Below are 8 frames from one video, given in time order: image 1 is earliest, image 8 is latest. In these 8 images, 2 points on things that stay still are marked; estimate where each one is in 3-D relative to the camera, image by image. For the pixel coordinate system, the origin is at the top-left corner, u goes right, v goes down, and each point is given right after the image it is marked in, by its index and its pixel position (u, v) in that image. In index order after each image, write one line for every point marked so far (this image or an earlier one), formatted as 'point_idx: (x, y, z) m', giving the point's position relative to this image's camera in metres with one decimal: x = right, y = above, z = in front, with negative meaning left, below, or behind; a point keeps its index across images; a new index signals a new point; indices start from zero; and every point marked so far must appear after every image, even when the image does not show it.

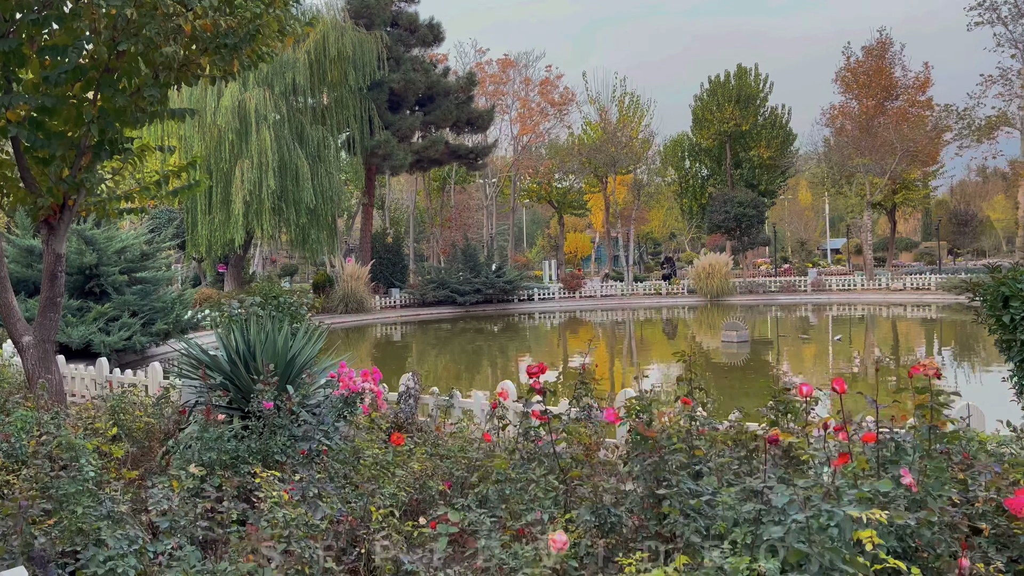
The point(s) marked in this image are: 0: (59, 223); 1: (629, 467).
0: (-3.0, +0.4, +5.4) m
1: (+0.4, -0.5, +2.5) m
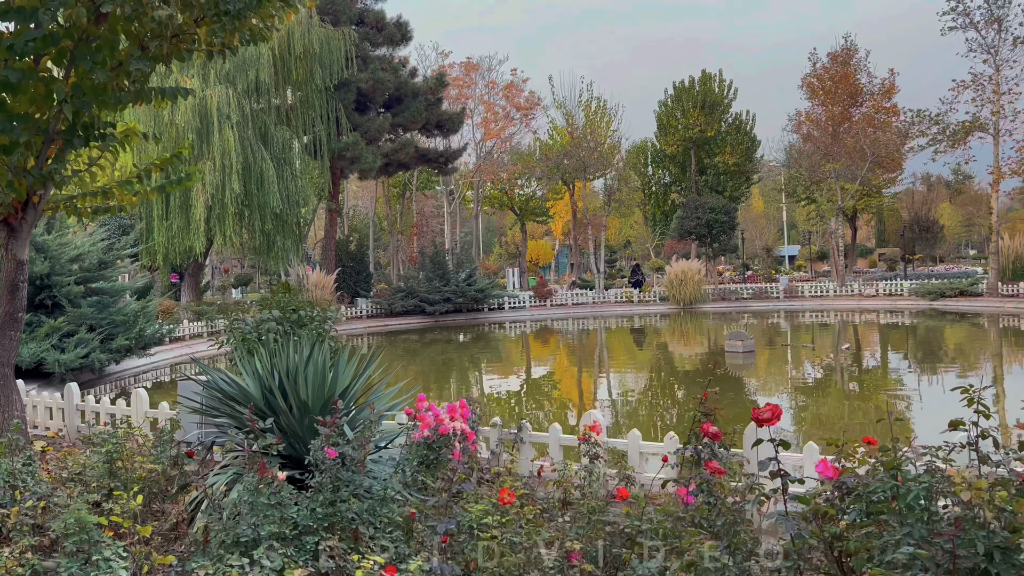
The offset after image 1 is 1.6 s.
0: (-2.7, +0.3, +4.6) m
1: (+0.8, -0.6, +1.8) m
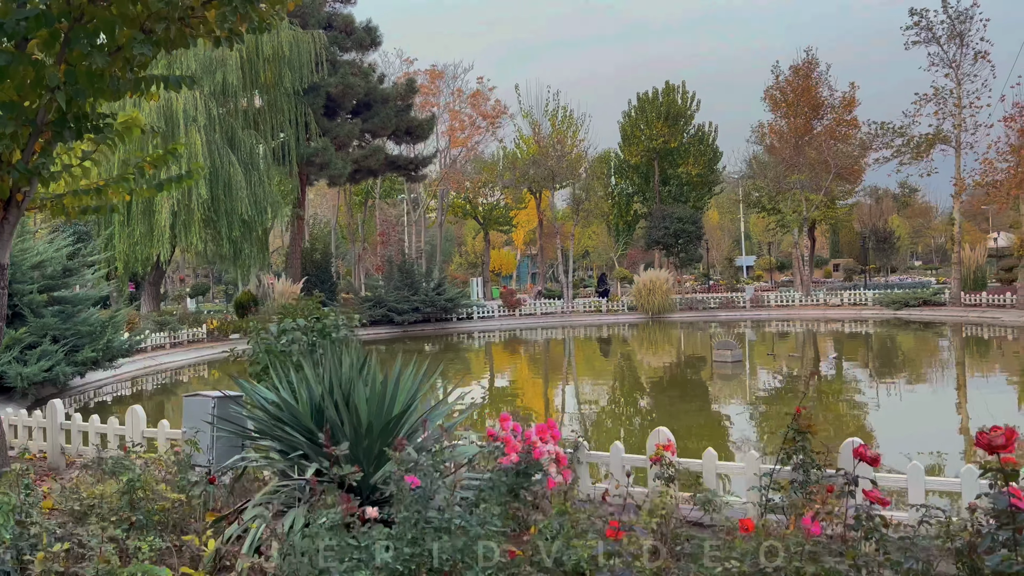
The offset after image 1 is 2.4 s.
0: (-2.5, +0.3, +4.1) m
1: (+1.1, -0.6, +1.6) m
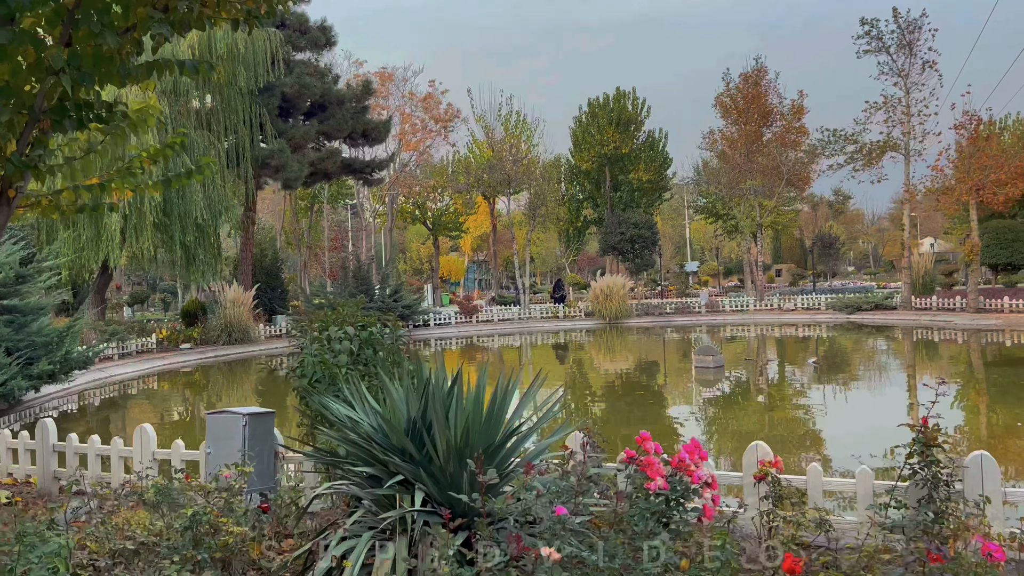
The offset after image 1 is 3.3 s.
0: (-2.3, +0.3, +3.7) m
1: (+1.5, -0.6, +1.4) m
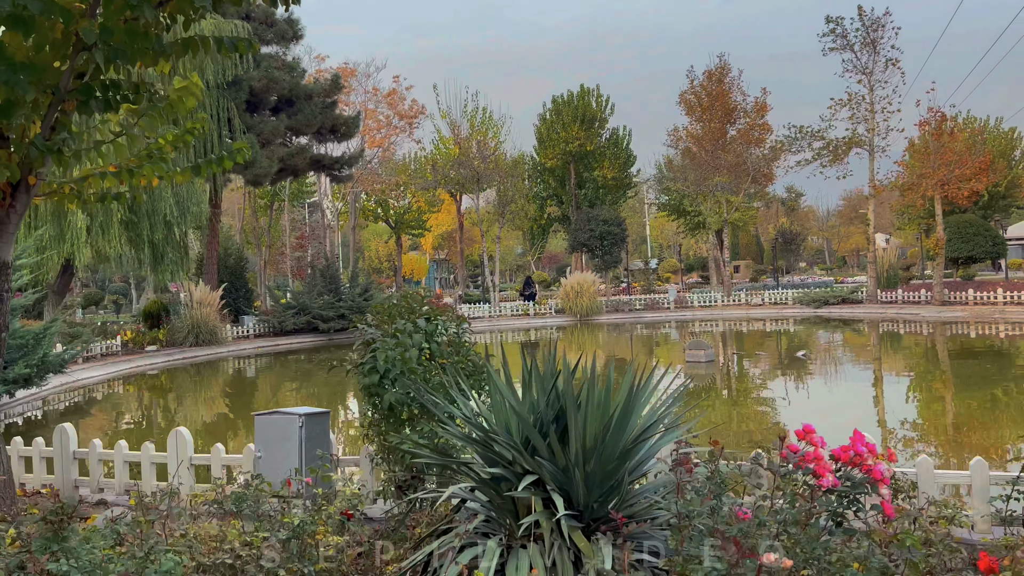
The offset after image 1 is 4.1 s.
0: (-2.1, +0.3, +3.4) m
1: (+1.9, -0.5, +1.3) m
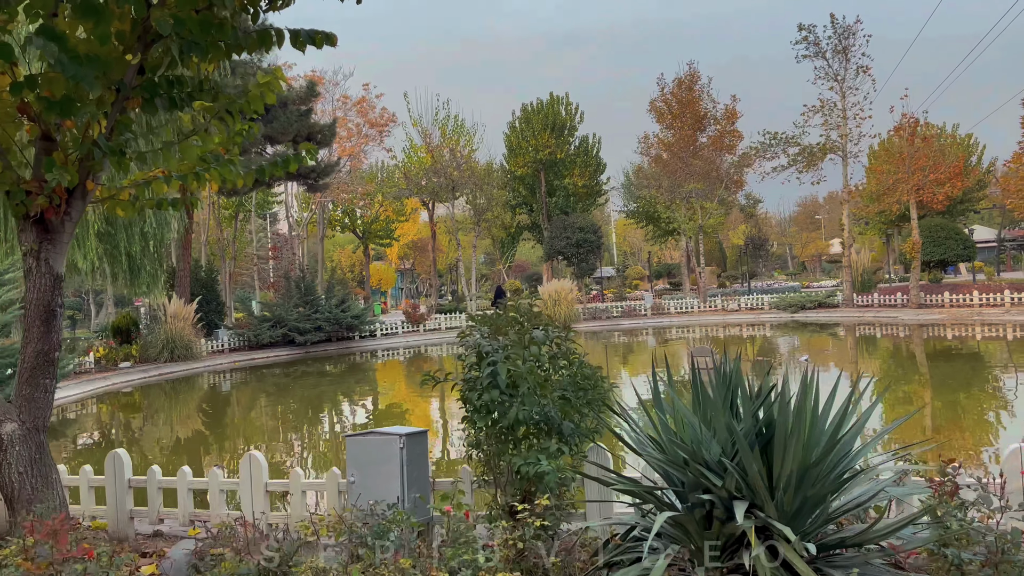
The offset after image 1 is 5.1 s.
0: (-1.7, +0.2, +3.1) m
1: (+2.4, -0.5, +1.2) m
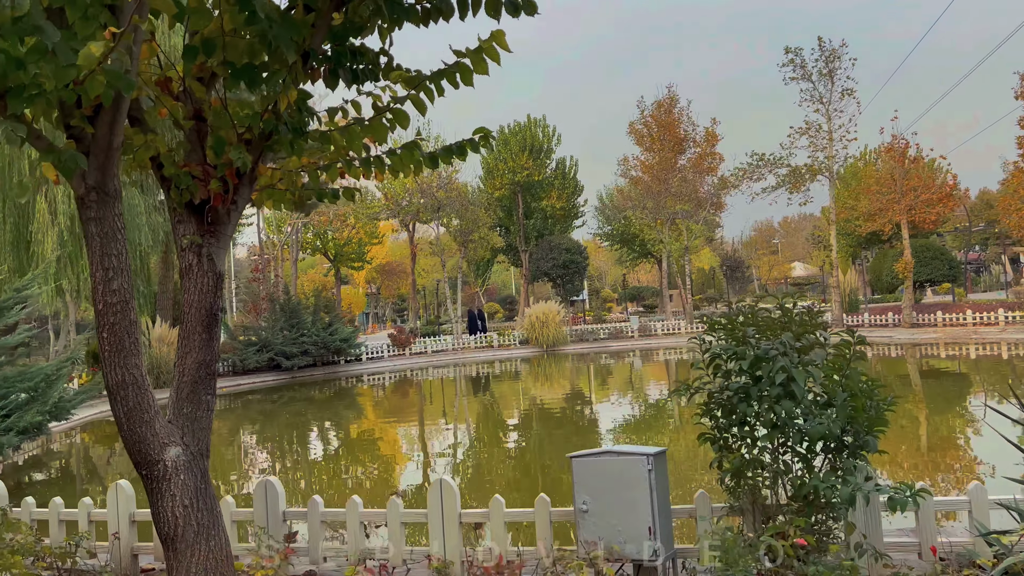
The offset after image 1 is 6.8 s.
0: (-0.9, +0.2, +2.7) m
1: (+3.3, -0.4, +1.0) m
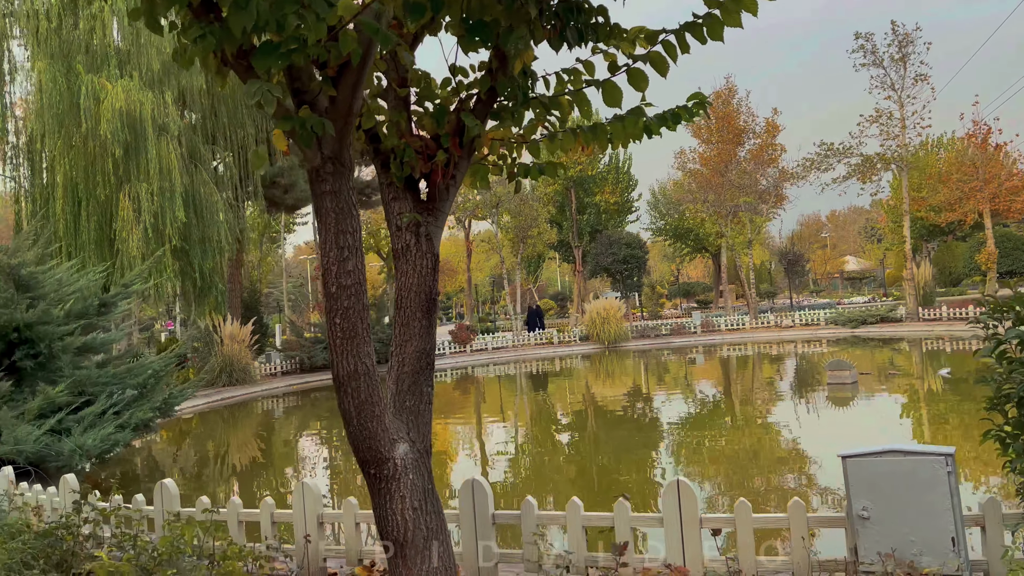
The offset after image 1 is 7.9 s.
0: (-0.2, +0.3, +2.4) m
1: (+3.9, -0.3, +0.6) m
